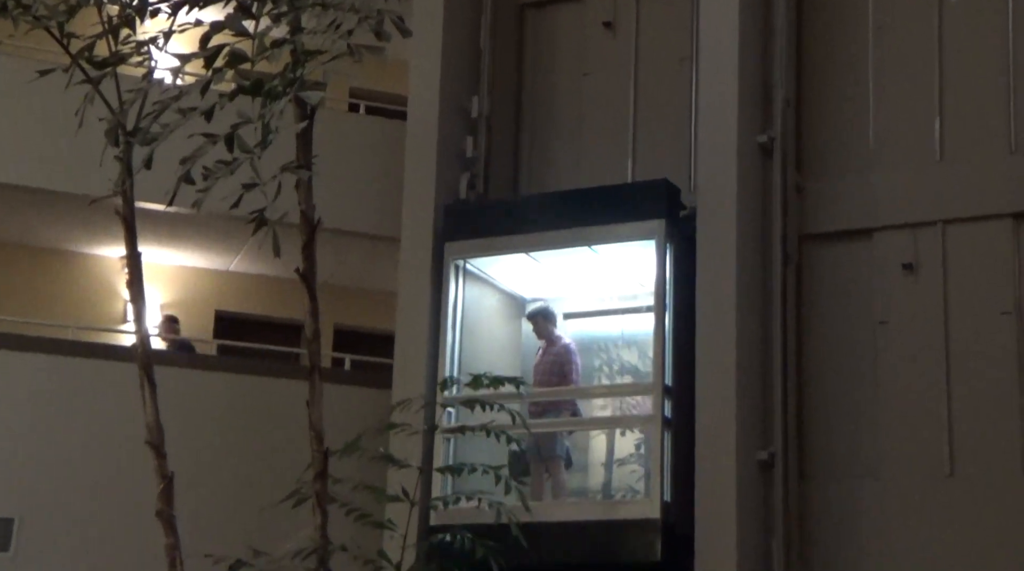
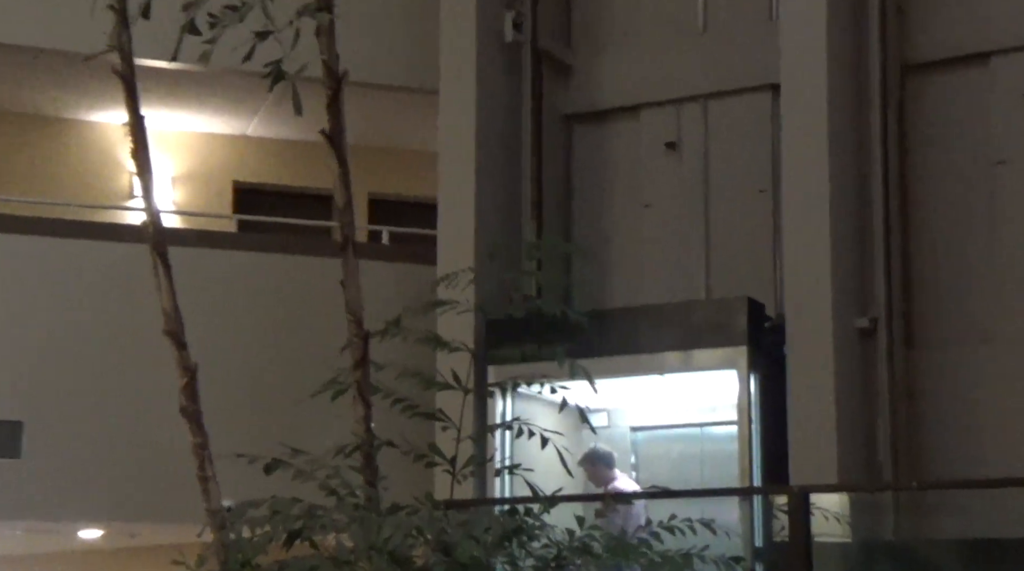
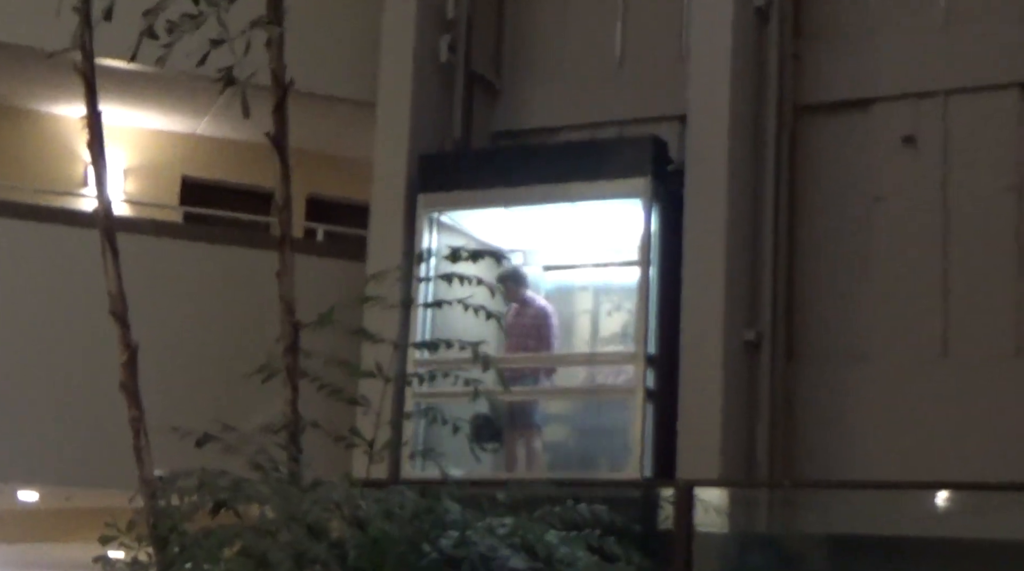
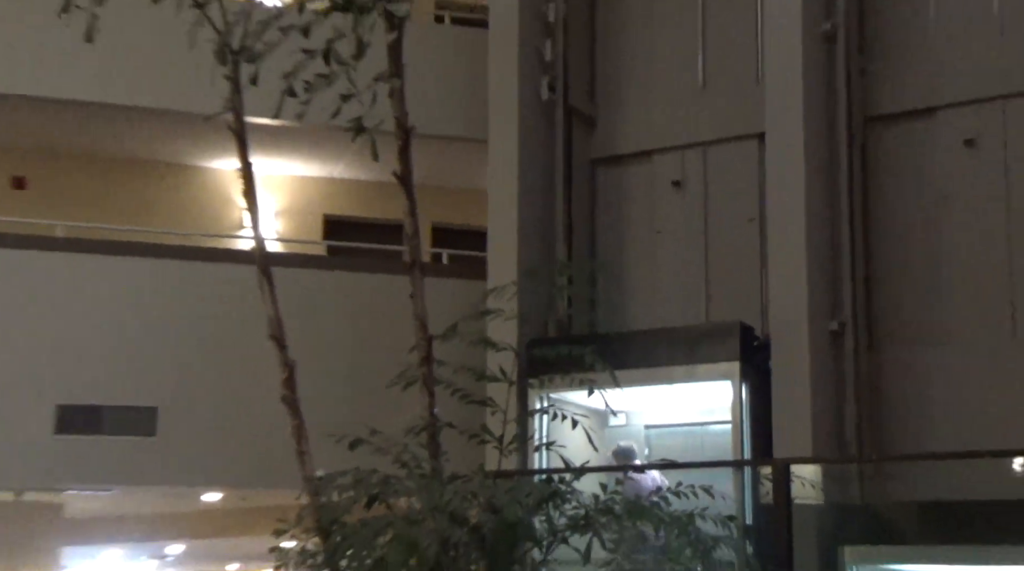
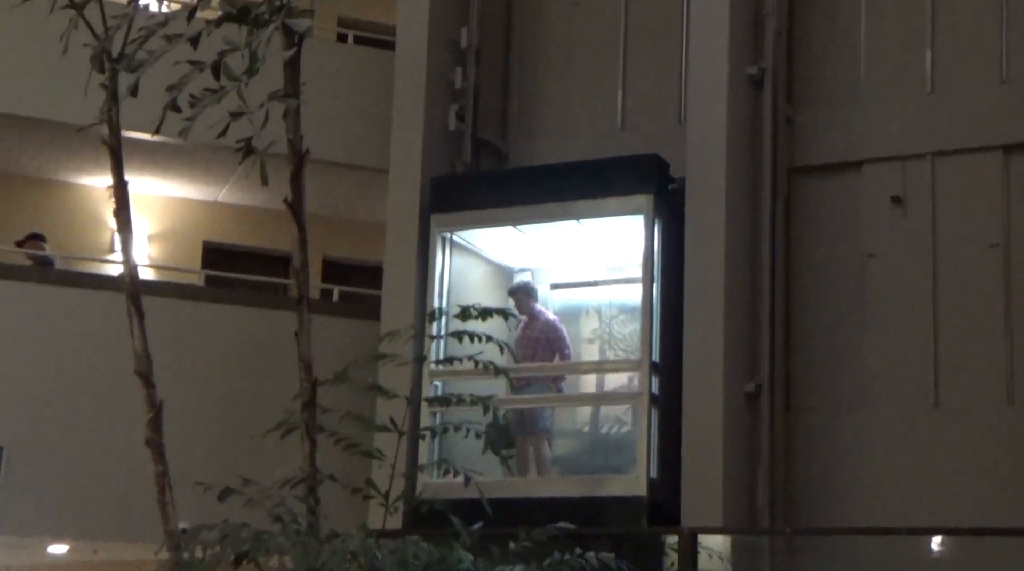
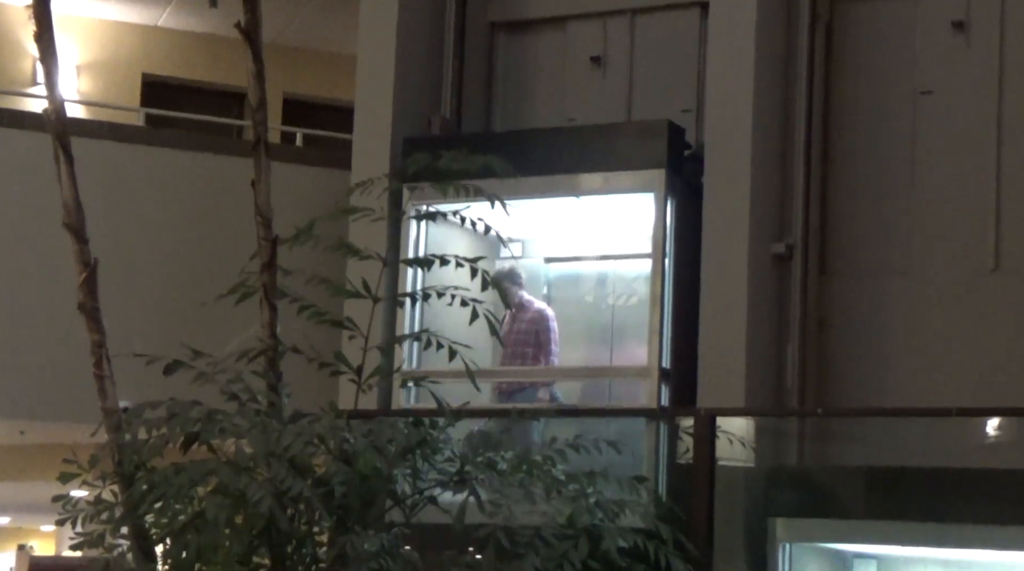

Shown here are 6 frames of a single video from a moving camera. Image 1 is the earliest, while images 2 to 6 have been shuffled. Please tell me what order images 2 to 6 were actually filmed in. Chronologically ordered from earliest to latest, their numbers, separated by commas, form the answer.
5, 3, 6, 2, 4
